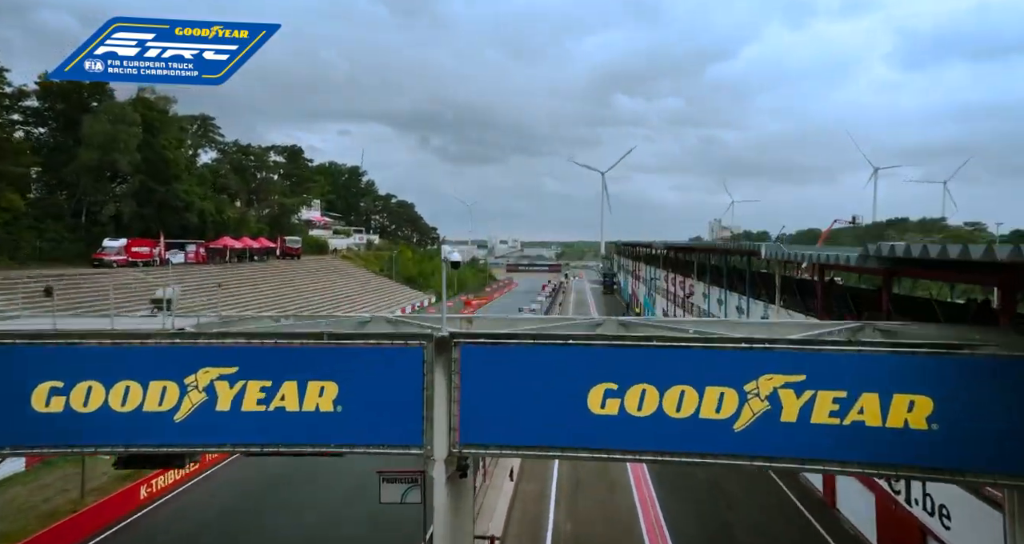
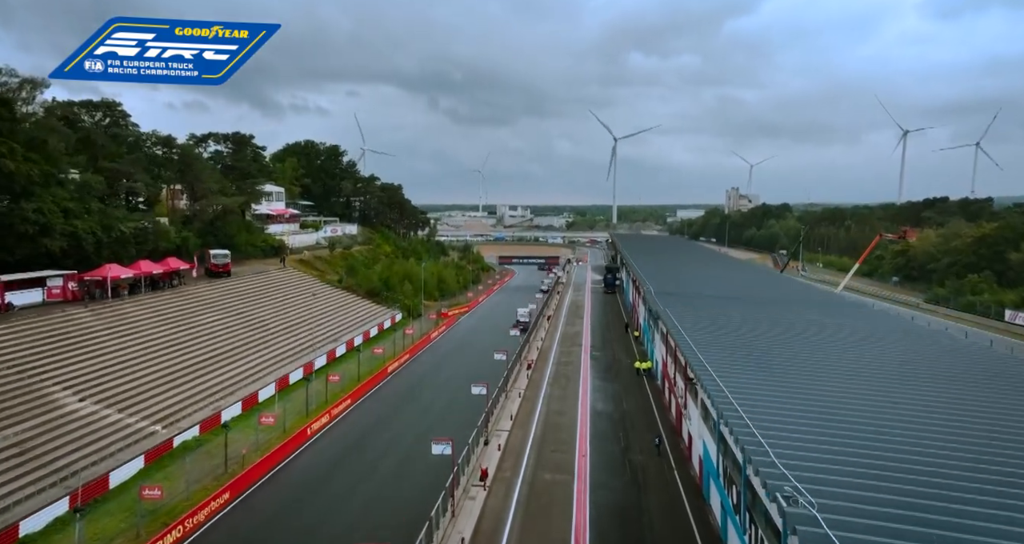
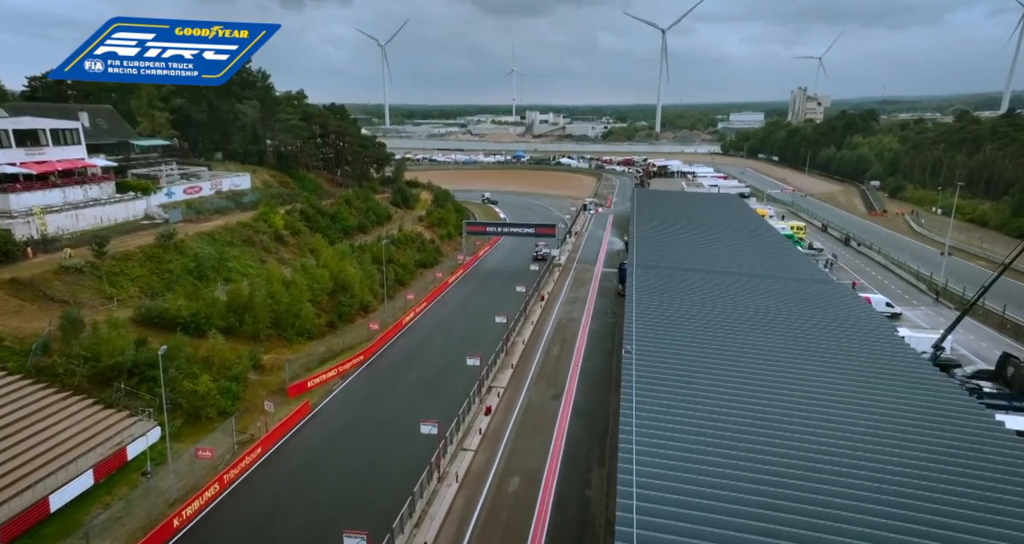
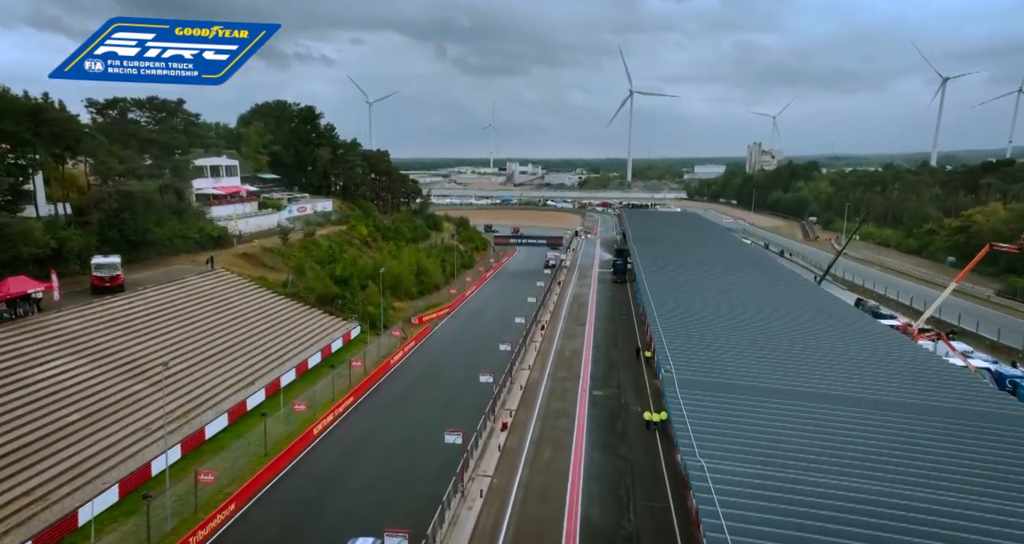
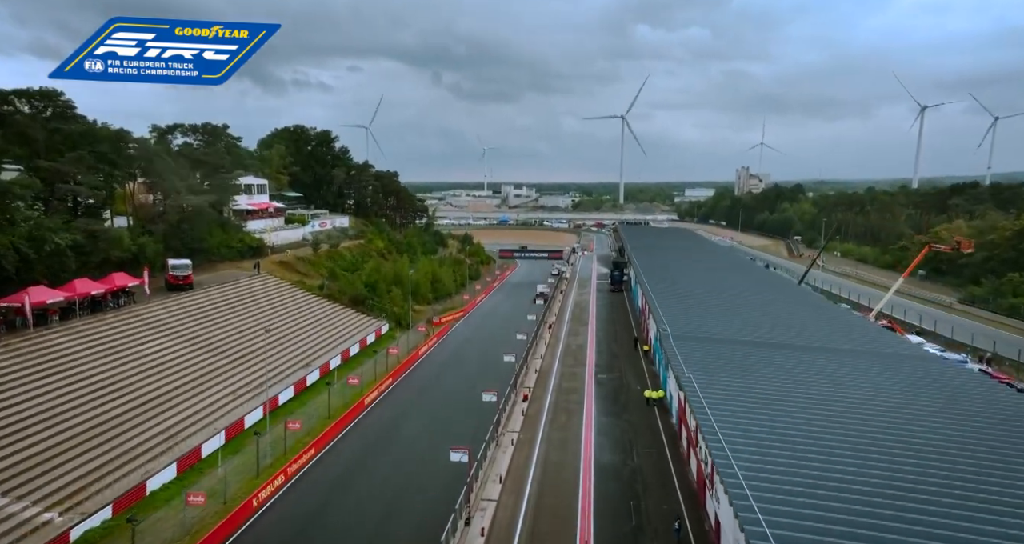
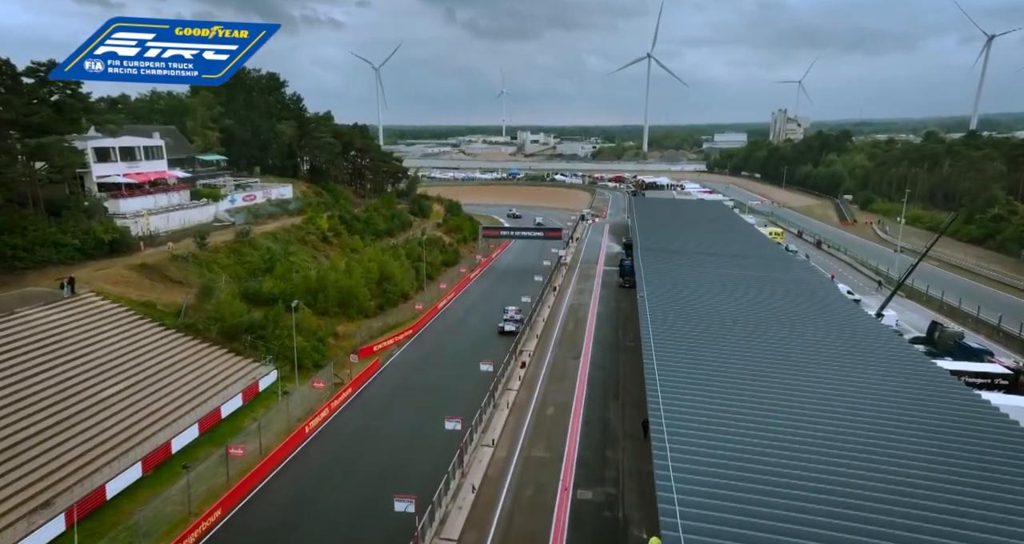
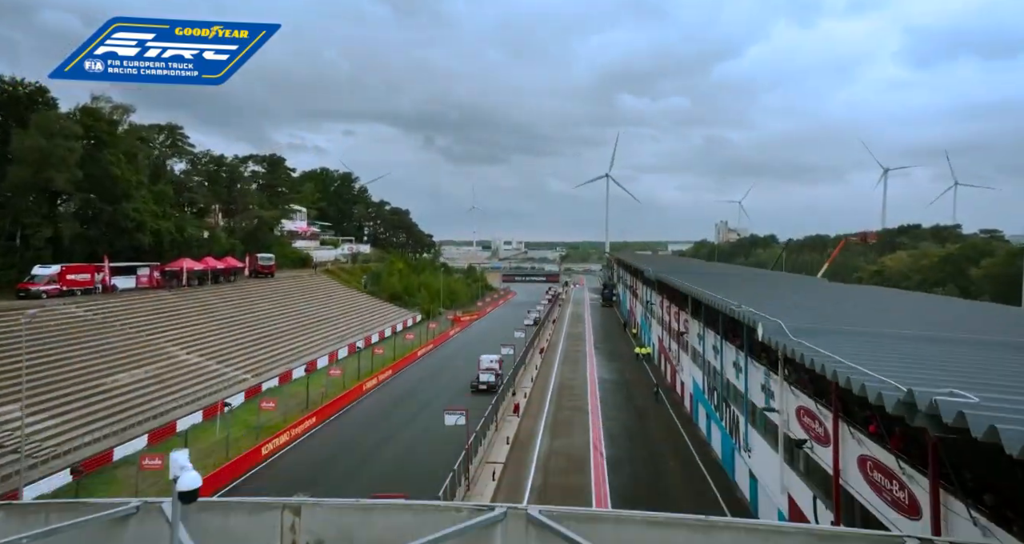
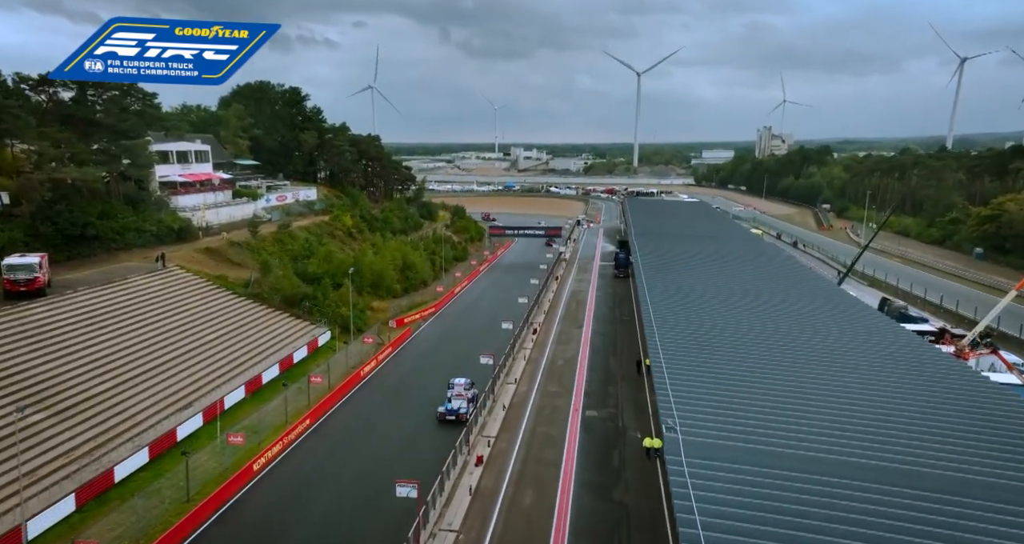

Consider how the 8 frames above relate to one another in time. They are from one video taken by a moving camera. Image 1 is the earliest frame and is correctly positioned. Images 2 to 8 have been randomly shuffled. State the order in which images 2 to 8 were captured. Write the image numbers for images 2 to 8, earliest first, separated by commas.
7, 2, 5, 4, 8, 6, 3
